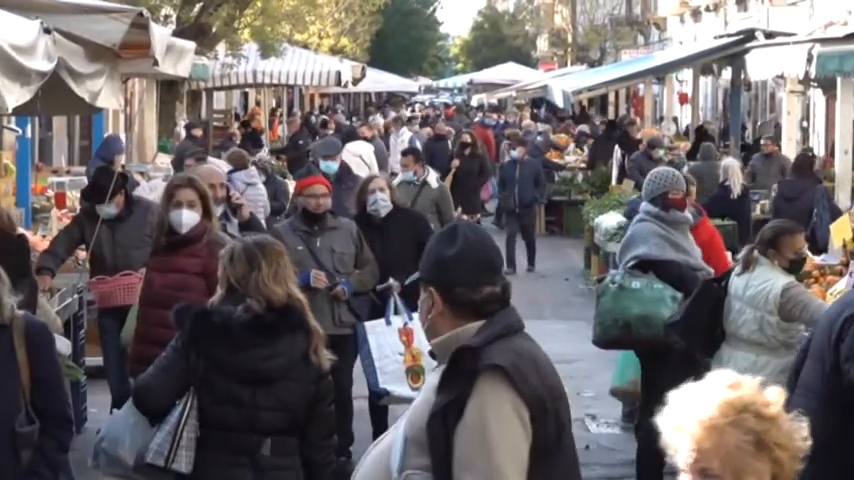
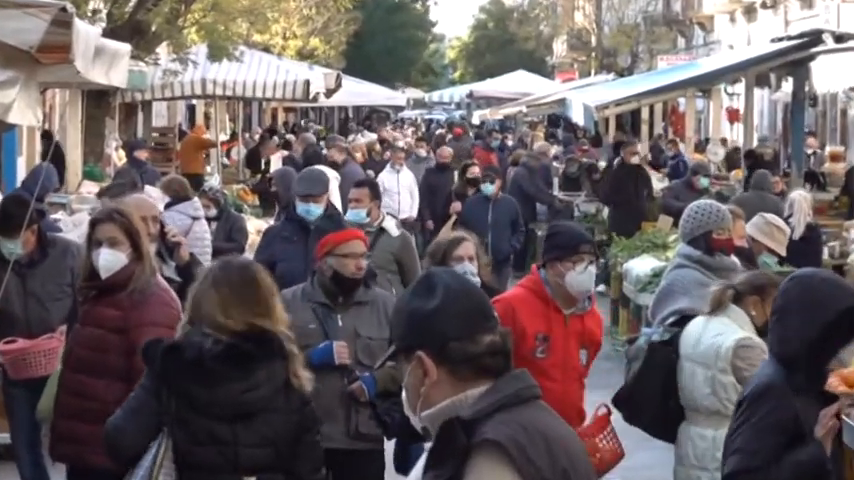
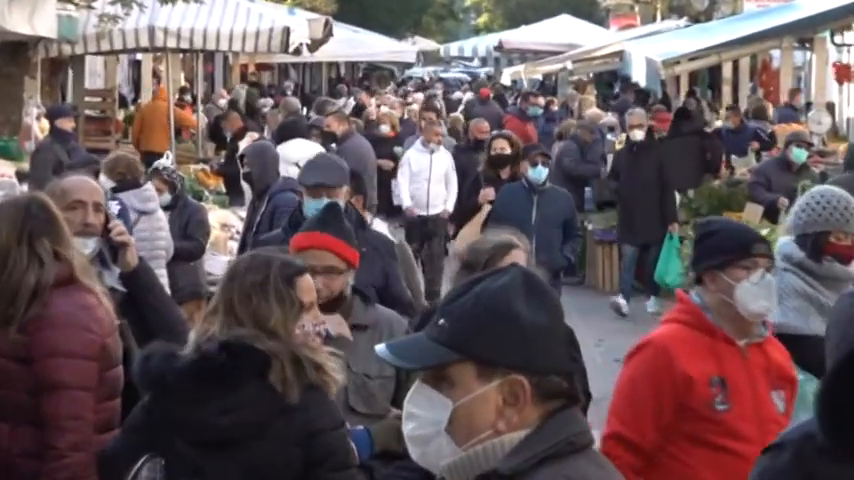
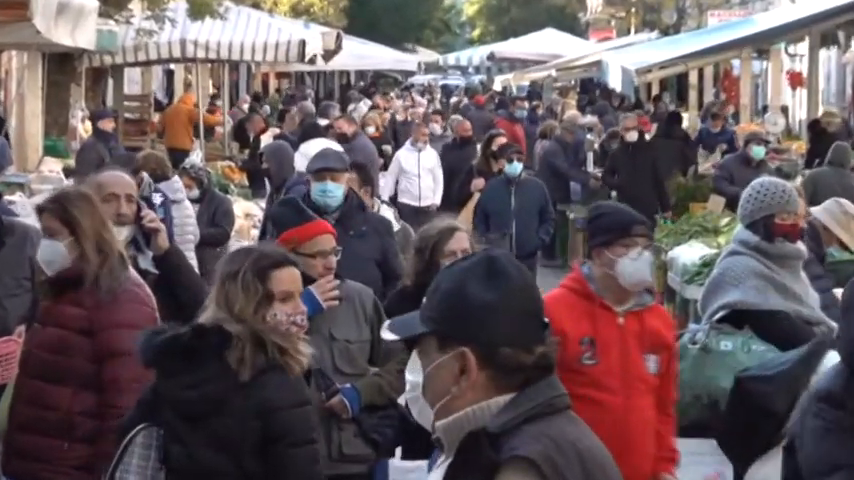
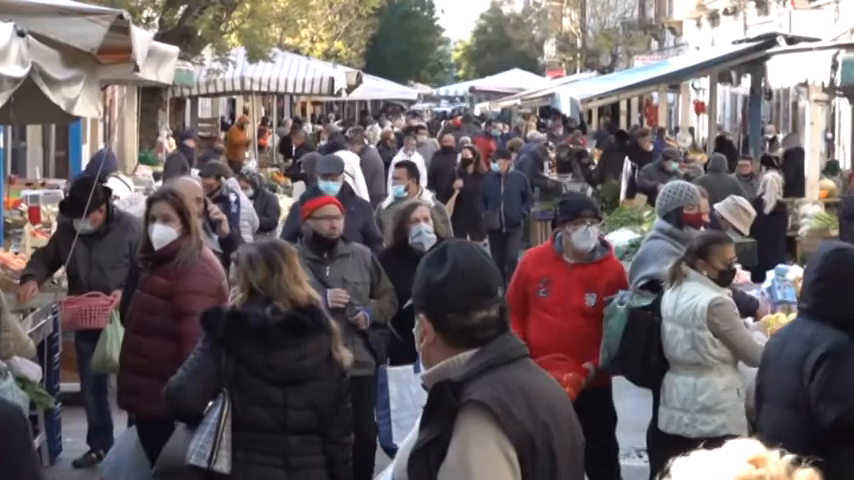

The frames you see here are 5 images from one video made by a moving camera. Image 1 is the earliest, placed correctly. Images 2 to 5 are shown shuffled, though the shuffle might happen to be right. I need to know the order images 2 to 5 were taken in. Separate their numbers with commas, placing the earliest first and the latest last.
5, 2, 4, 3
